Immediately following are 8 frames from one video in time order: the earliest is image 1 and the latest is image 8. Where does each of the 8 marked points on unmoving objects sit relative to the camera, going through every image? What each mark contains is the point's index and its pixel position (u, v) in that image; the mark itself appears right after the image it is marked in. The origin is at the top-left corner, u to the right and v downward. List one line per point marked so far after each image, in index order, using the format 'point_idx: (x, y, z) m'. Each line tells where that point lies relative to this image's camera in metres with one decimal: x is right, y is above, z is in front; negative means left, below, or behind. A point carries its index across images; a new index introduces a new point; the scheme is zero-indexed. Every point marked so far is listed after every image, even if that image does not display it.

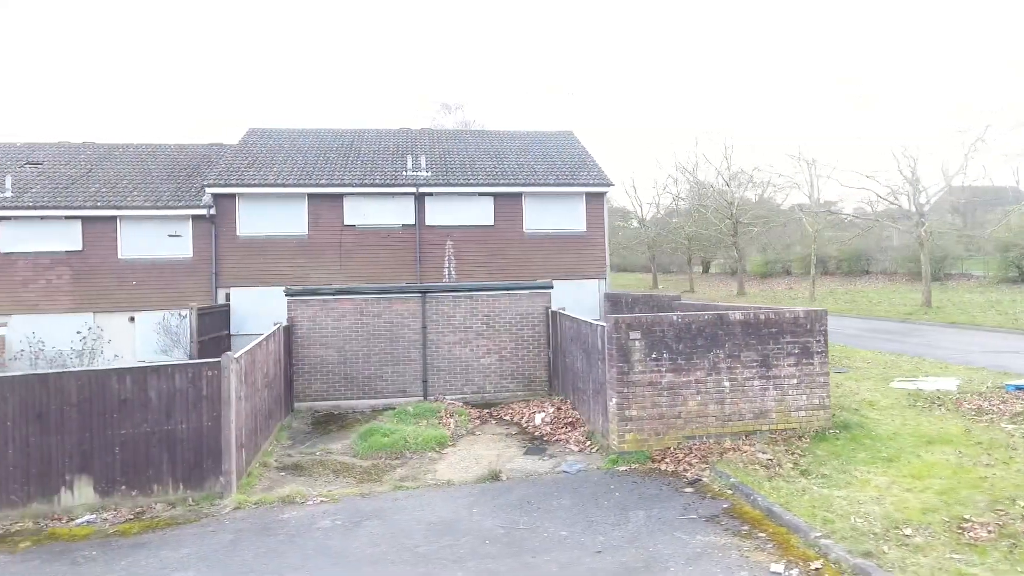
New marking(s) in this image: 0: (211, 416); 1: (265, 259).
0: (-3.4, -1.4, +7.0) m
1: (-6.0, +0.7, +15.2) m
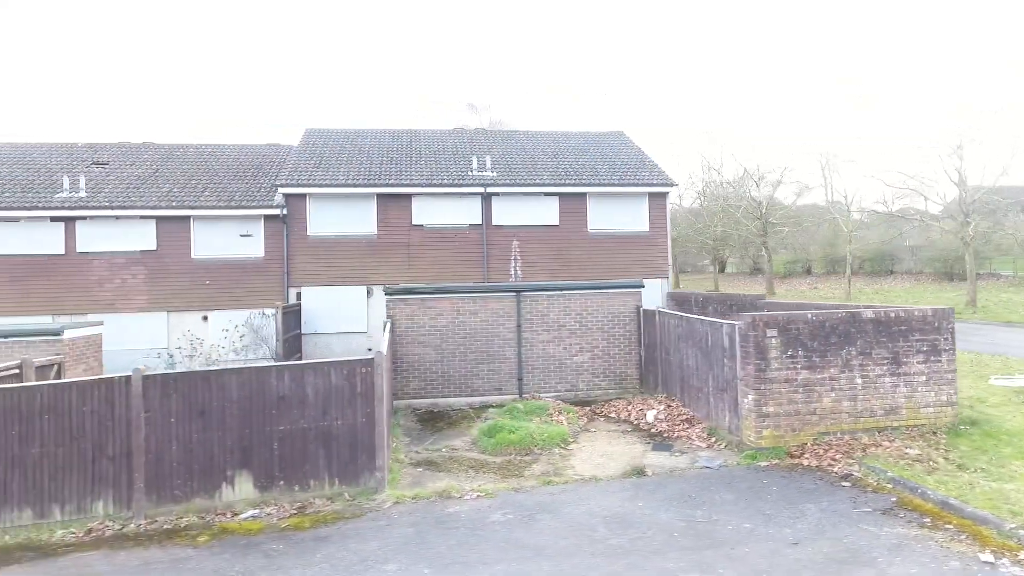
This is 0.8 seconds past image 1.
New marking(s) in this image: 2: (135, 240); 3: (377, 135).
0: (-1.7, -1.4, +7.1) m
1: (-4.3, +0.7, +15.4) m
2: (-8.9, +1.1, +14.8) m
3: (-4.0, +4.5, +18.3) m
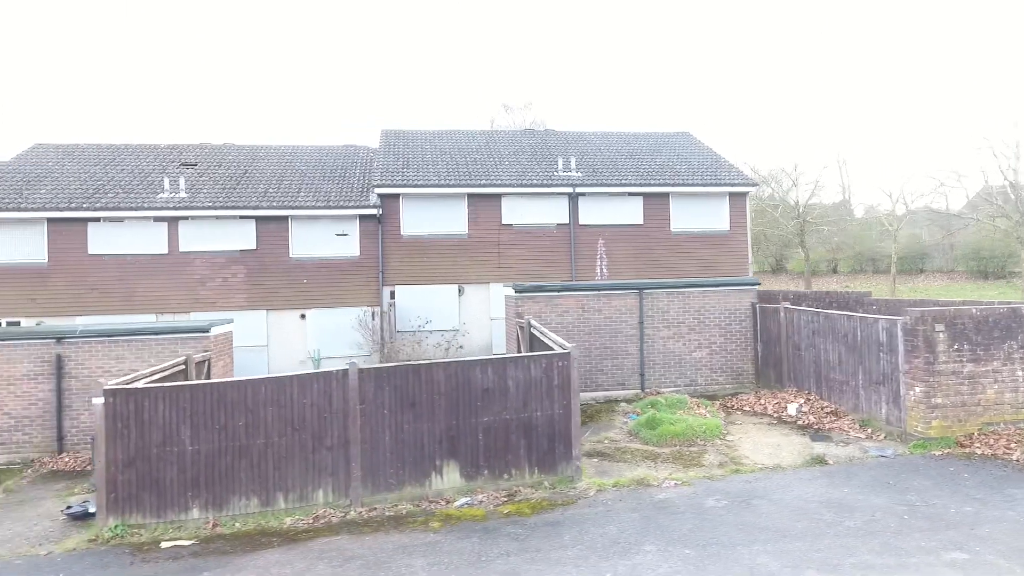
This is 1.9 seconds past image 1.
0: (+0.6, -1.4, +7.4) m
1: (-2.1, +0.8, +15.6) m
2: (-6.7, +1.2, +15.0) m
3: (-1.8, +4.5, +18.6) m
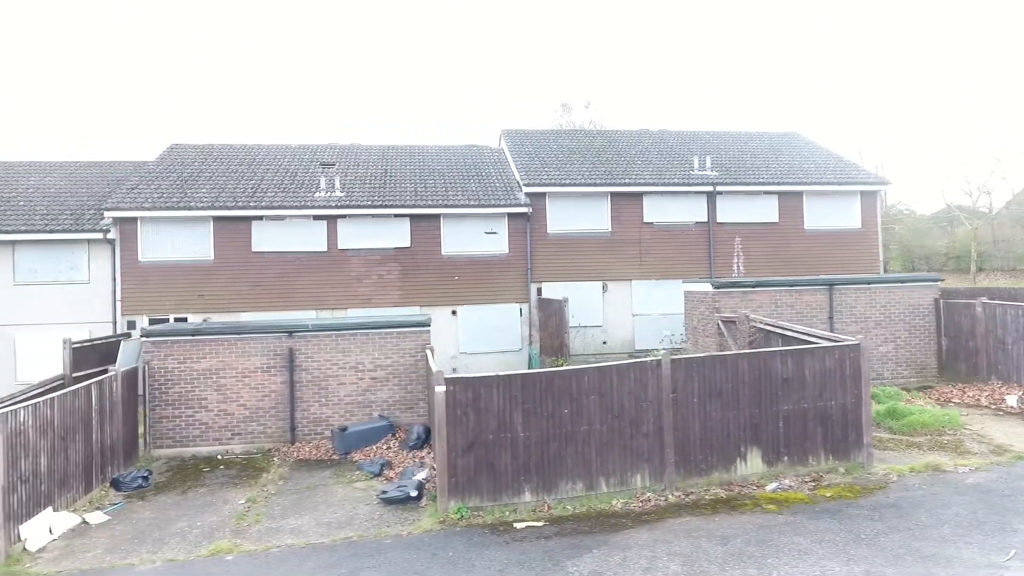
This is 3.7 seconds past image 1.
0: (+4.2, -1.3, +7.7) m
1: (+1.6, +0.9, +16.0) m
2: (-3.0, +1.3, +15.4) m
3: (+1.9, +4.6, +18.9) m
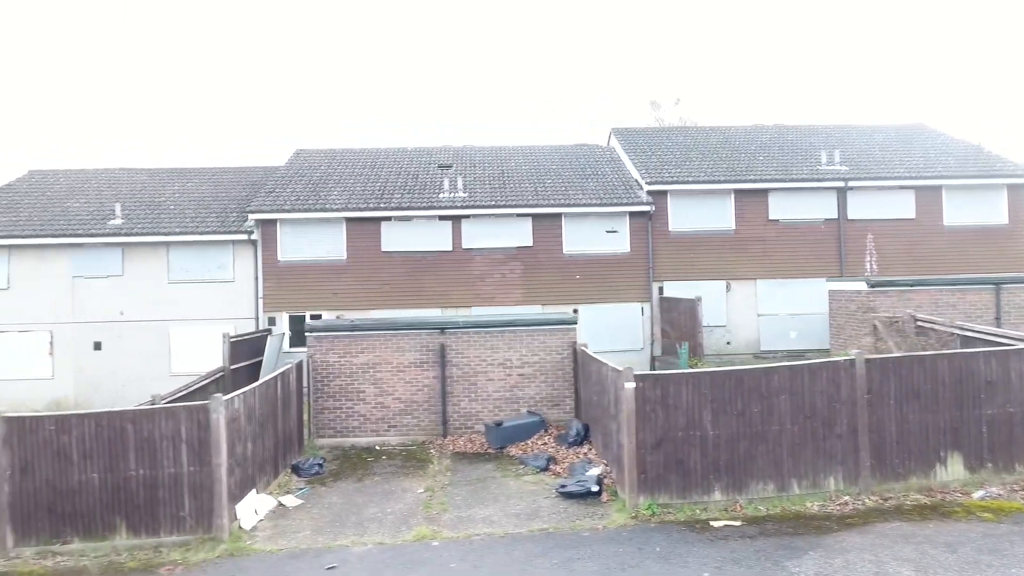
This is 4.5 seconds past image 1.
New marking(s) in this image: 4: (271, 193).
0: (+6.4, -1.3, +7.3) m
1: (+4.6, +0.9, +15.7) m
2: (0.0, +1.3, +15.6) m
3: (+5.3, +4.6, +18.6) m
4: (-6.2, +2.4, +16.0) m
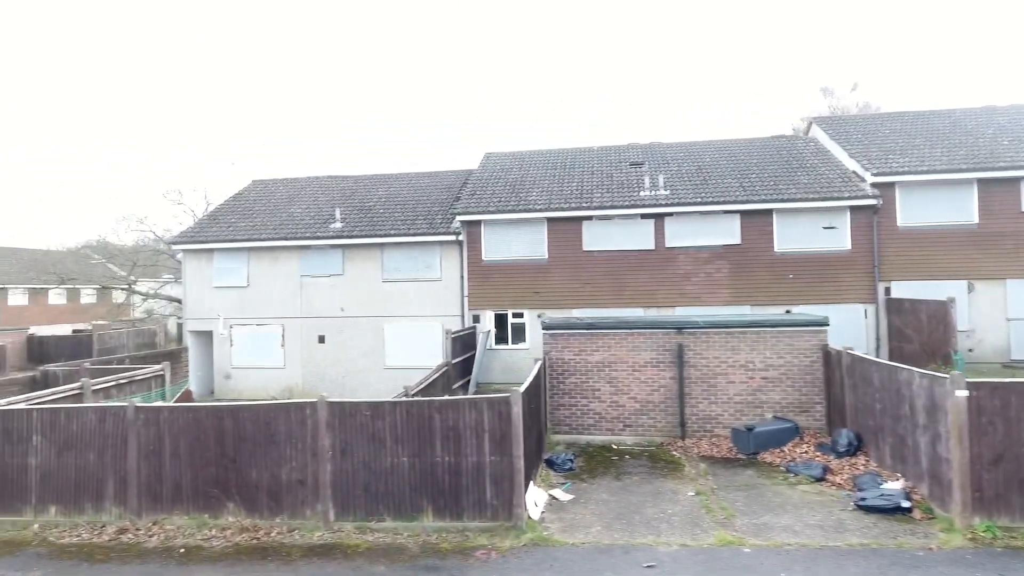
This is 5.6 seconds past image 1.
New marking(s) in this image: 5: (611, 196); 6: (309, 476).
0: (+9.6, -1.3, +5.6) m
1: (+9.5, +0.9, +14.2) m
2: (+5.0, +1.3, +15.0) m
3: (+10.7, +4.6, +16.9) m
4: (-1.0, +2.5, +16.6) m
5: (+2.5, +2.3, +15.7) m
6: (-2.5, -2.3, +7.7) m
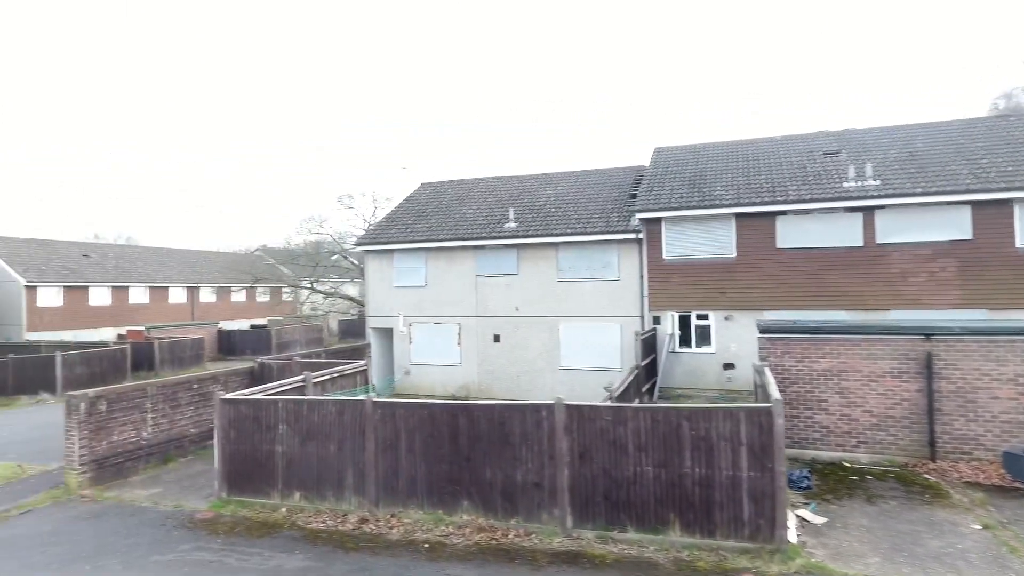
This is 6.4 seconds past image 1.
0: (+11.9, -1.3, +3.2) m
1: (+13.5, +0.8, +11.6) m
2: (+9.2, +1.3, +13.3) m
3: (+15.2, +4.5, +14.1) m
4: (+3.6, +2.5, +16.0) m
5: (+6.8, +2.3, +14.5) m
6: (+0.4, -2.3, +7.5) m
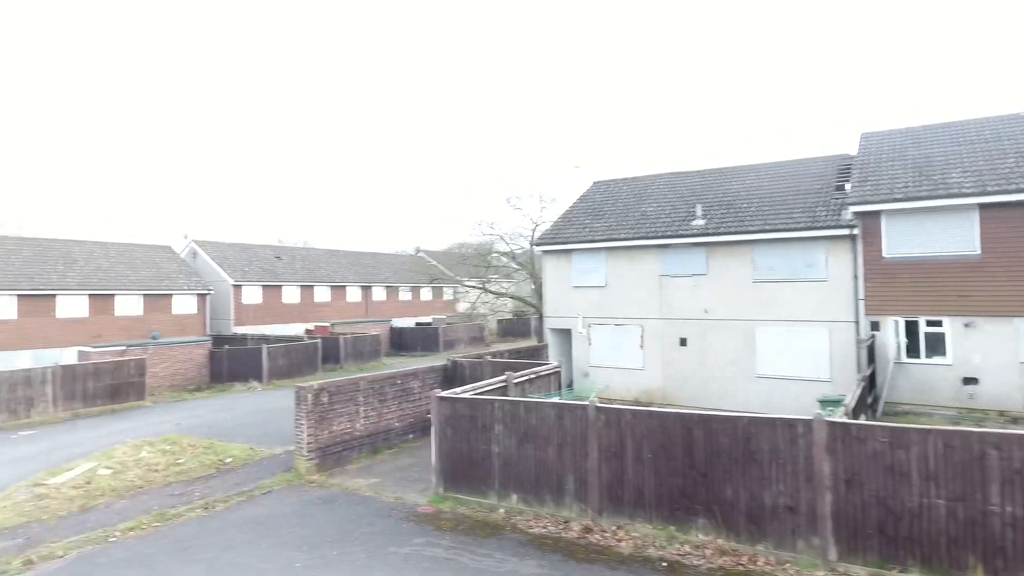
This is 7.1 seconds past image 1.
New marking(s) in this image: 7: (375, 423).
0: (+13.4, -1.4, -0.1) m
1: (+16.8, +0.8, +7.9) m
2: (+12.9, +1.2, +10.4) m
3: (+19.0, +4.5, +9.8) m
4: (+8.1, +2.4, +14.3) m
5: (+10.9, +2.2, +12.1) m
6: (+3.1, -2.3, +6.7) m
7: (-2.8, -2.7, +12.6) m
